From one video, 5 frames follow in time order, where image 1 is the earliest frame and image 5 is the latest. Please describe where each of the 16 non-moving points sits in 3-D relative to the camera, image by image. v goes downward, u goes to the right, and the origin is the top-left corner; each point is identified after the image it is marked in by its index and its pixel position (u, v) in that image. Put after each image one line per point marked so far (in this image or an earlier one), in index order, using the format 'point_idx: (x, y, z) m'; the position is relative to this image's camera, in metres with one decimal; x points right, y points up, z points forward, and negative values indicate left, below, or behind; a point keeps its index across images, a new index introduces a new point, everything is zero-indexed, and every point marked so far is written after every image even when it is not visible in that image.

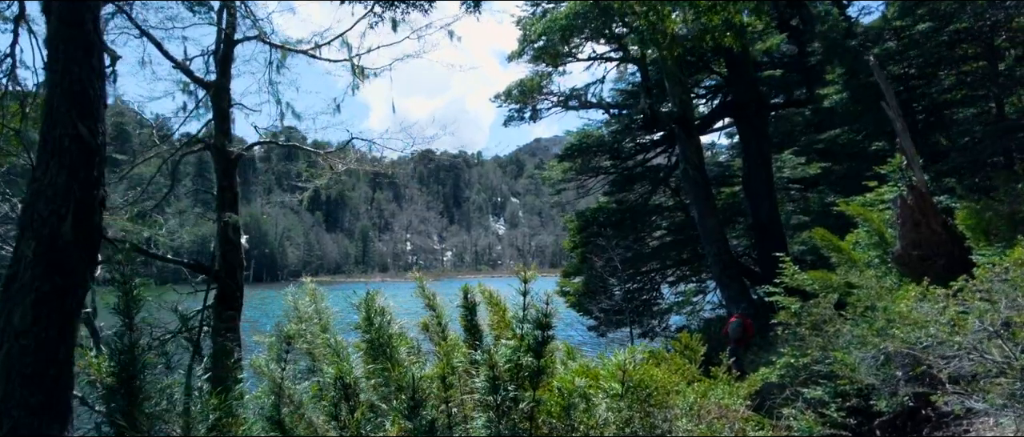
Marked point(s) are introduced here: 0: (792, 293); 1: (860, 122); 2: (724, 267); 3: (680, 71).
0: (+5.5, -1.4, +13.0) m
1: (+8.2, +2.2, +15.9) m
2: (+5.9, -1.4, +18.9) m
3: (+4.9, +4.3, +19.6) m
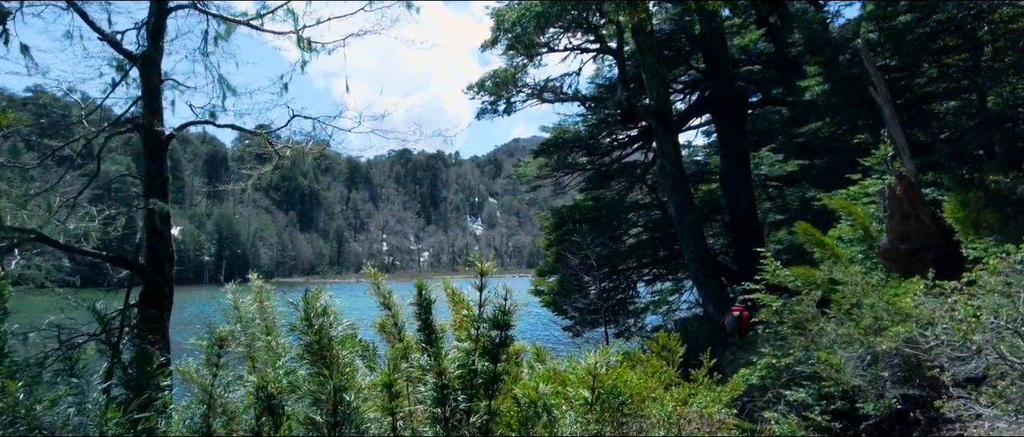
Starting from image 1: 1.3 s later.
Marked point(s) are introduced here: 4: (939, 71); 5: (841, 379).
0: (+4.9, -1.3, +12.5) m
1: (+7.5, +2.3, +15.5) m
2: (+5.1, -1.3, +18.4) m
3: (+4.1, +4.4, +19.0) m
4: (+9.3, +3.2, +14.7) m
5: (+4.0, -2.0, +8.3) m
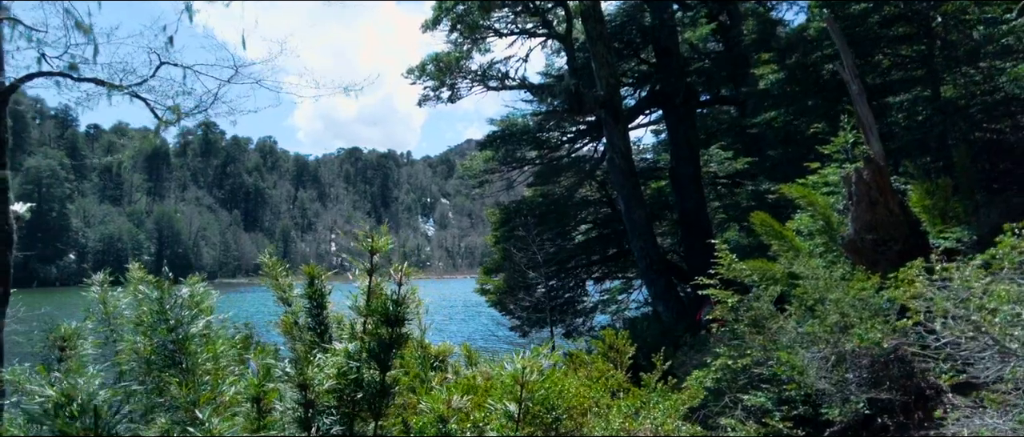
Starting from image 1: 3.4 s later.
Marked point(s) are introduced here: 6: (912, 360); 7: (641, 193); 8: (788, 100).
0: (+3.8, -1.2, +11.7) m
1: (+6.3, +2.4, +14.9) m
2: (+3.6, -1.1, +17.6) m
3: (+2.6, +4.5, +18.2) m
4: (+8.1, +3.3, +14.2) m
5: (+3.2, -1.8, +7.5) m
6: (+4.5, -1.6, +7.7) m
7: (+3.5, +0.7, +18.3) m
8: (+6.2, +2.6, +15.0) m
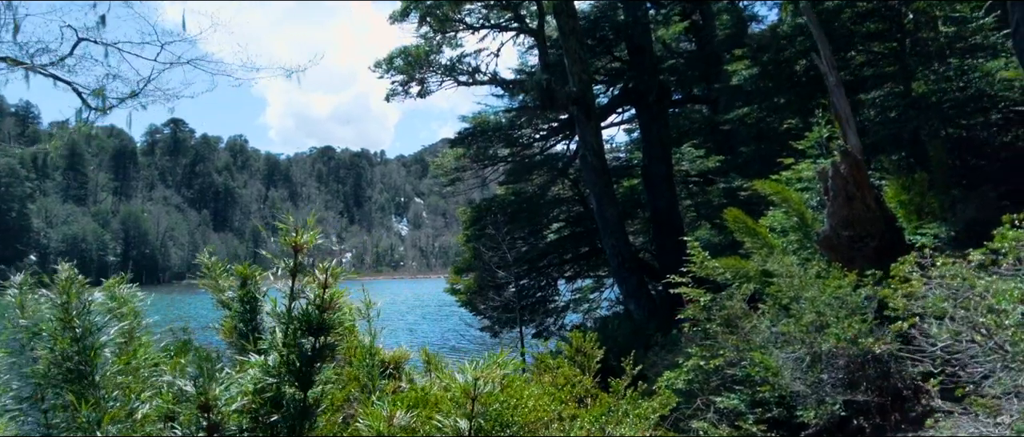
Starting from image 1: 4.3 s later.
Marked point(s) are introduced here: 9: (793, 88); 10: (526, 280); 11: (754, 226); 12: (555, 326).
0: (+3.2, -1.1, +11.5) m
1: (+5.6, +2.5, +14.7) m
2: (+2.8, -1.1, +17.3) m
3: (+1.8, +4.6, +17.9) m
4: (+7.4, +3.4, +14.1) m
5: (+2.8, -1.8, +7.2) m
6: (+4.1, -1.5, +7.4) m
7: (+2.7, +0.7, +18.0) m
8: (+5.5, +2.7, +14.8) m
9: (+6.0, +2.8, +14.5) m
10: (+0.4, -1.8, +19.5) m
11: (+3.6, -0.1, +9.9) m
12: (+1.2, -3.1, +19.3) m
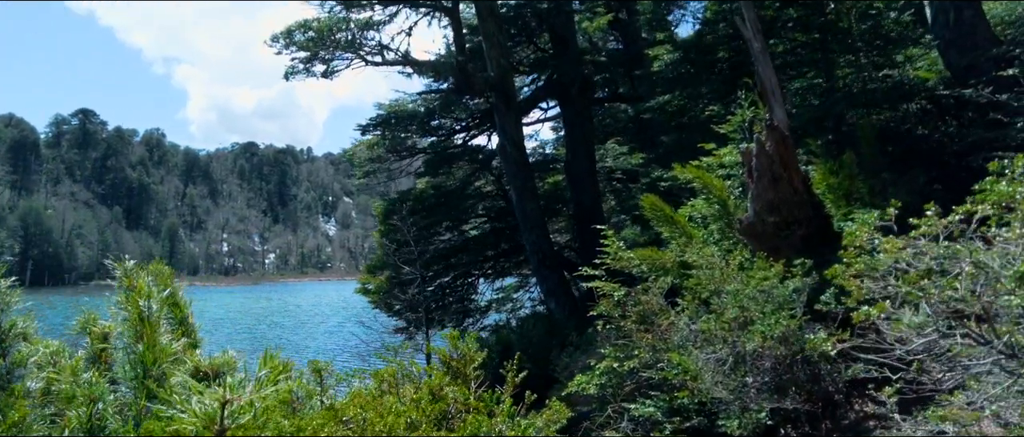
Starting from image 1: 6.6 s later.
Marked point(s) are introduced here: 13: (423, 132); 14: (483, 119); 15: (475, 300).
0: (+1.7, -0.9, +10.5) m
1: (+3.7, +2.6, +14.0) m
2: (+0.7, -0.9, +16.3) m
3: (-0.3, +4.8, +16.8) m
4: (+5.6, +3.5, +13.6) m
5: (+1.7, -1.6, +6.2) m
6: (+3.0, -1.4, +6.6) m
7: (+0.5, +0.9, +17.0) m
8: (+3.6, +2.8, +14.1) m
9: (+4.2, +2.9, +13.8) m
10: (-2.0, -1.6, +18.3) m
11: (+2.2, +0.1, +9.0) m
12: (-1.1, -2.9, +18.1) m
13: (-2.6, +2.5, +18.9) m
14: (-0.9, +2.8, +18.9) m
15: (-1.1, -2.3, +19.0) m
